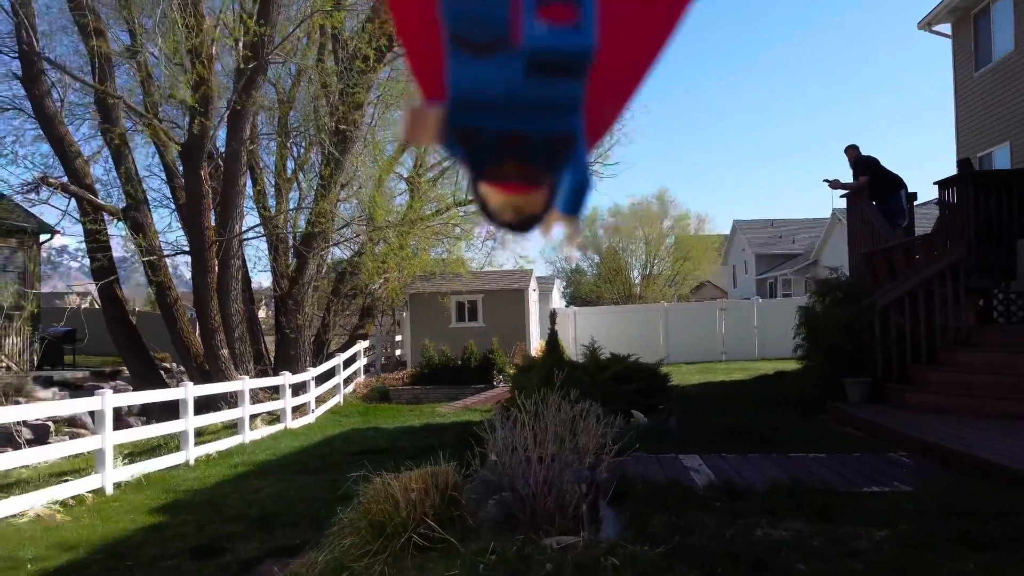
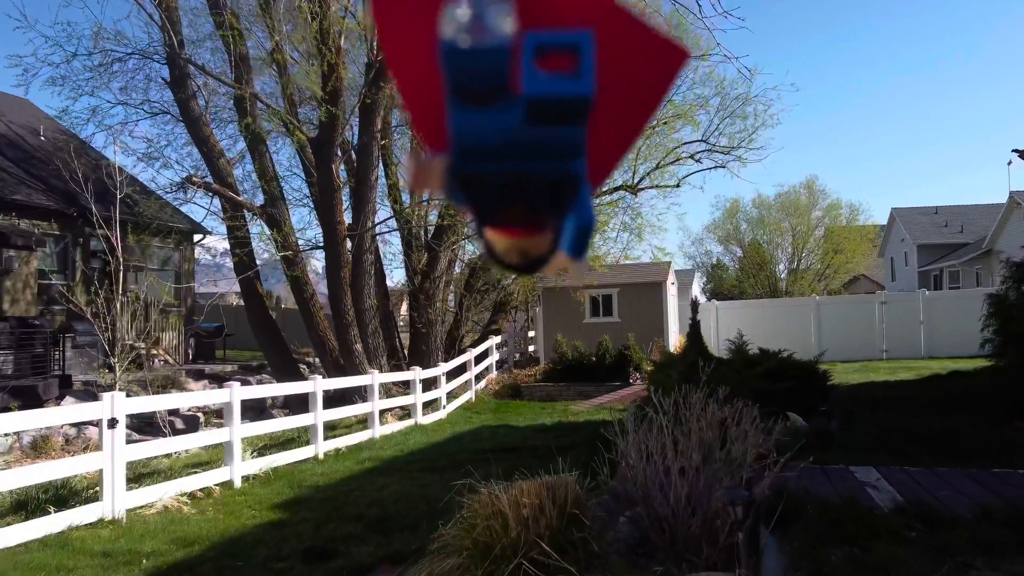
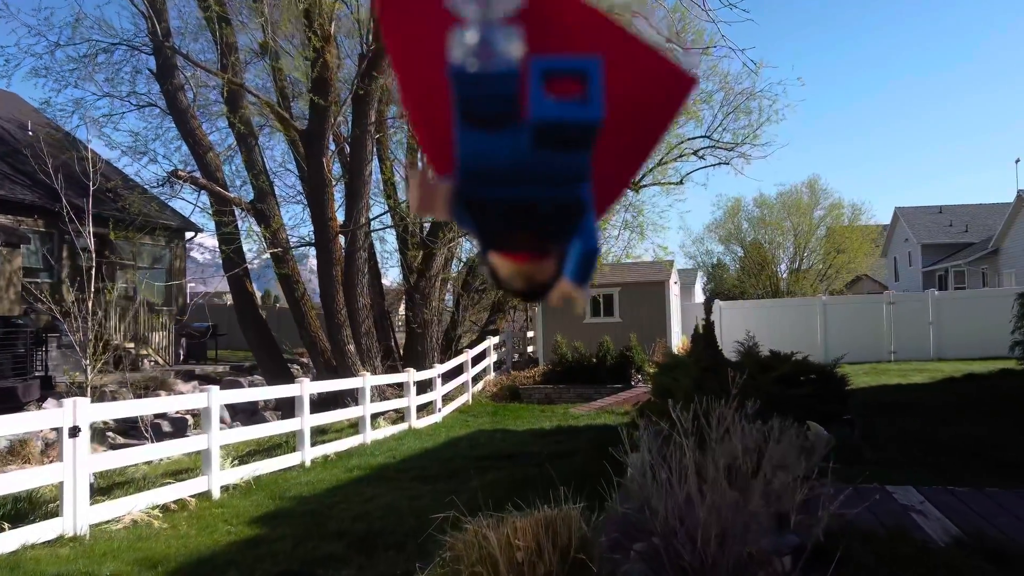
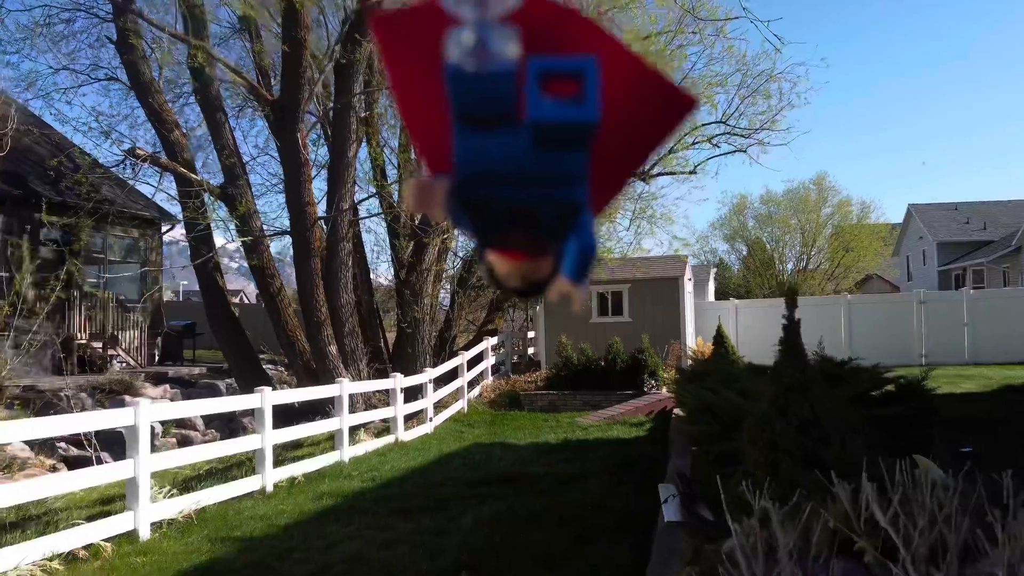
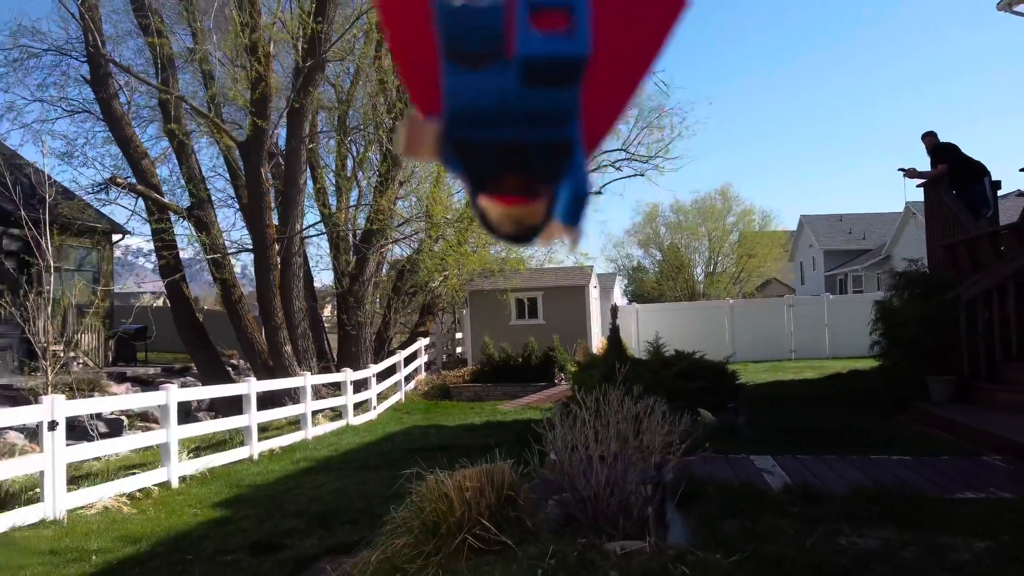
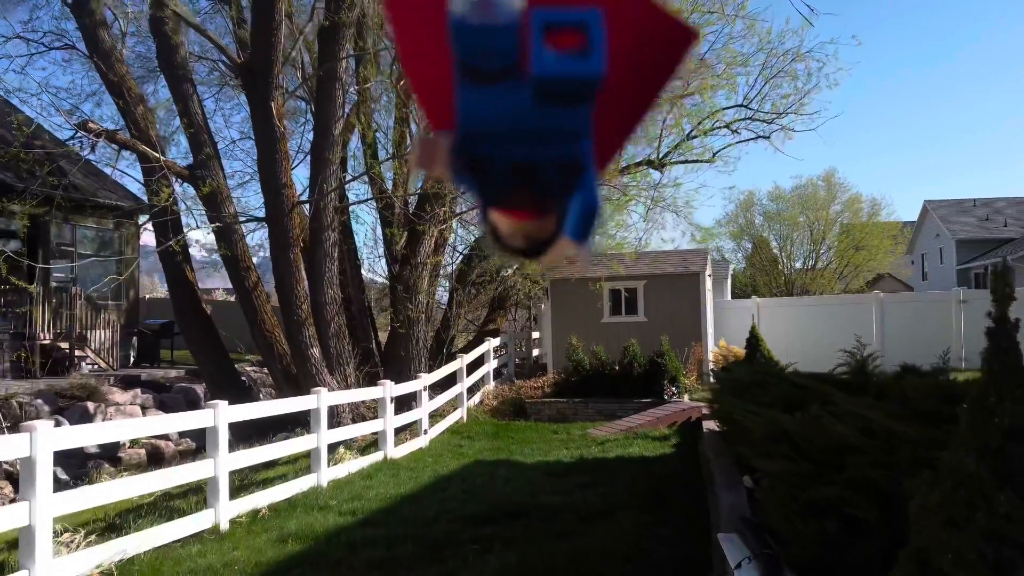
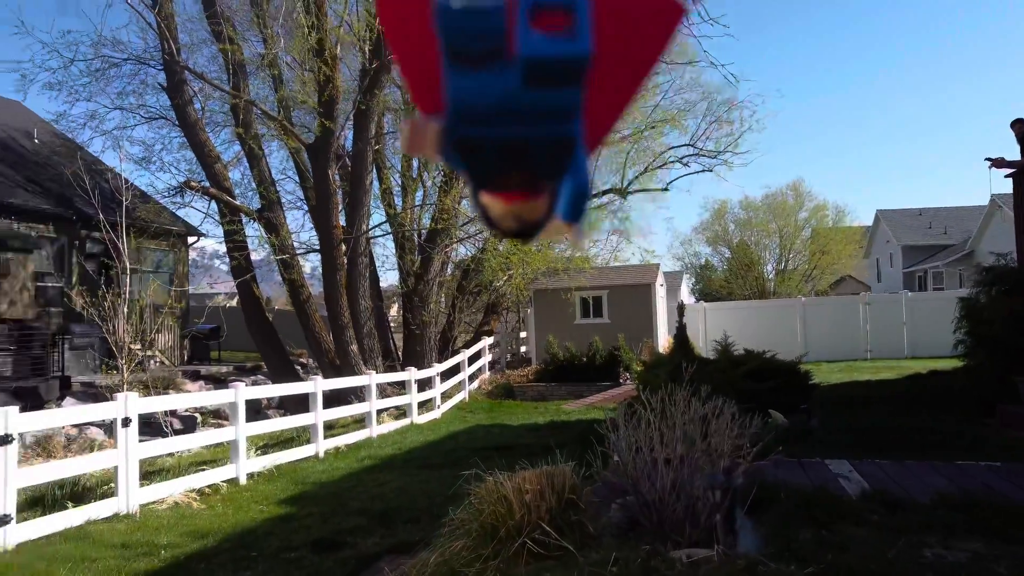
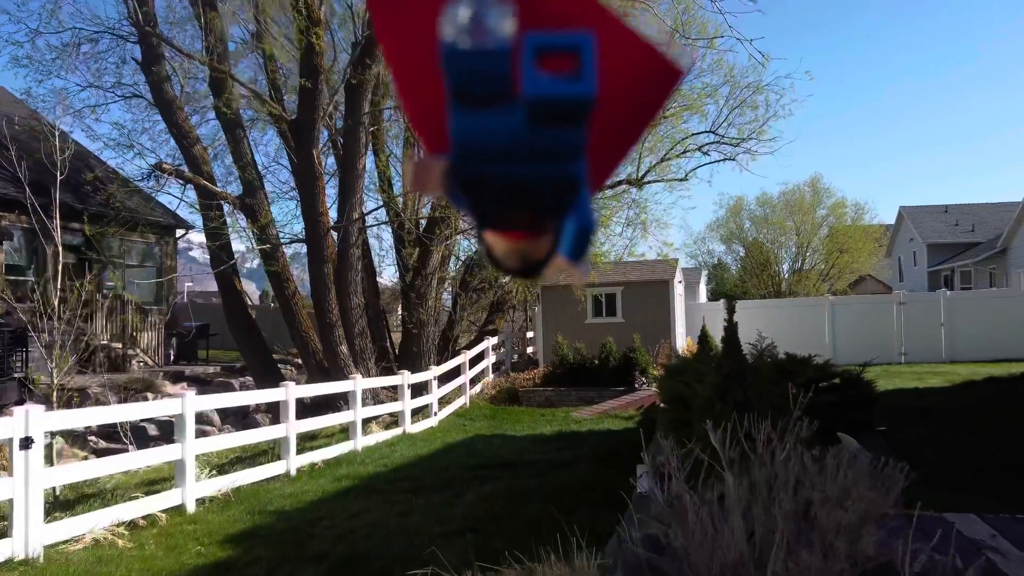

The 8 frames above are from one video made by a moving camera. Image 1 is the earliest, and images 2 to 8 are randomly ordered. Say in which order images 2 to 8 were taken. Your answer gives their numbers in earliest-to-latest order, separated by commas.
5, 7, 2, 3, 8, 4, 6
